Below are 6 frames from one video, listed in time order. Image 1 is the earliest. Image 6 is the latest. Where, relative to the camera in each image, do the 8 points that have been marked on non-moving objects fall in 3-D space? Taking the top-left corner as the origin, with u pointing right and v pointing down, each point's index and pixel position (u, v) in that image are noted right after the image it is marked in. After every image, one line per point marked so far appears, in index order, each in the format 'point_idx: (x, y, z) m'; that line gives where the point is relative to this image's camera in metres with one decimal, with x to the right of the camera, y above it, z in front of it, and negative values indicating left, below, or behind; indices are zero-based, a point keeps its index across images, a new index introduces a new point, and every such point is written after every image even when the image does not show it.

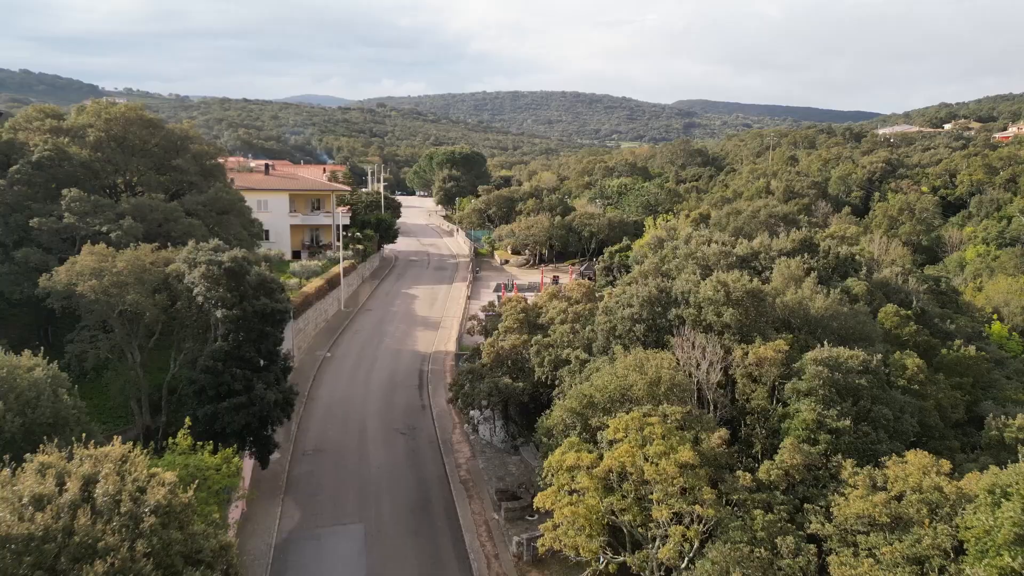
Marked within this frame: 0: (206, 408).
0: (-7.7, -3.0, +18.4) m
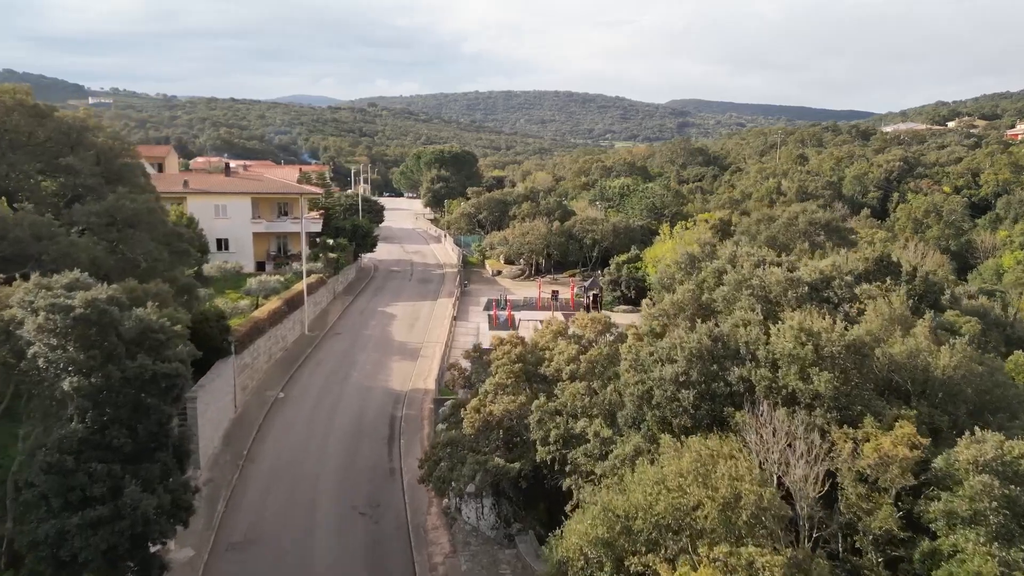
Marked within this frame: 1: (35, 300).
0: (-7.8, -4.0, +12.2) m
1: (-8.7, -0.2, +13.2) m
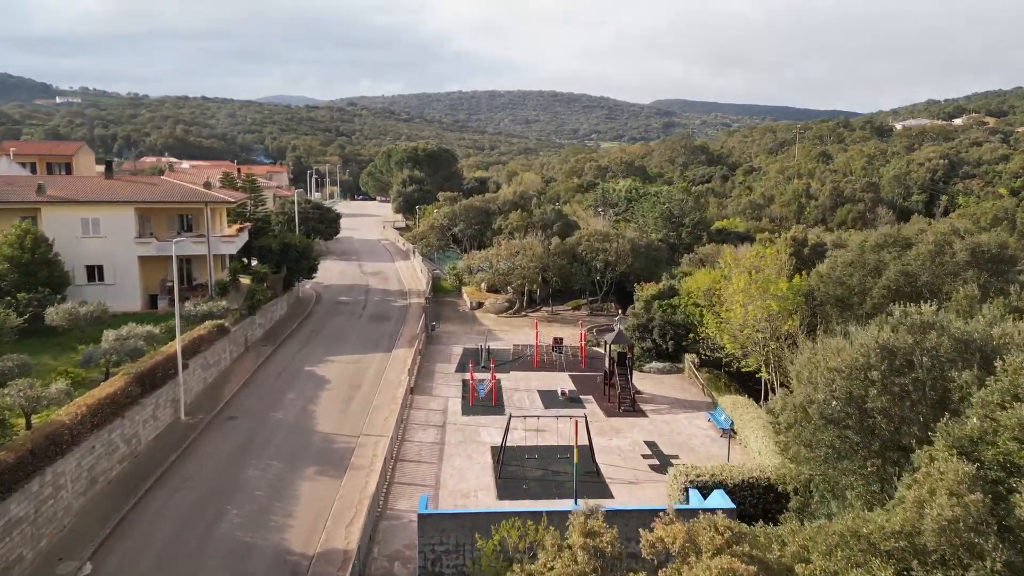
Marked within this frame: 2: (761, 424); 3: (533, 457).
0: (-7.8, -6.0, -0.2) m
1: (-8.7, -2.2, +0.8) m
2: (+6.5, -3.6, +19.0) m
3: (+0.6, -4.5, +19.4) m
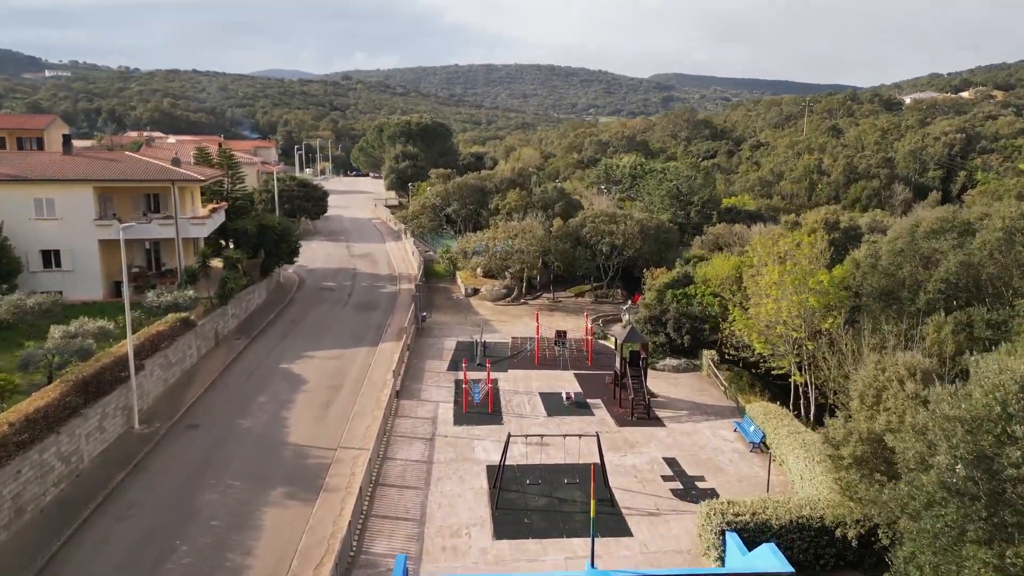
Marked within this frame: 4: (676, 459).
0: (-7.7, -6.5, -2.9) m
1: (-8.6, -2.7, -2.1) m
2: (+6.5, -3.5, +16.3) m
3: (+0.6, -4.4, +16.6) m
4: (+4.0, -4.2, +17.9) m
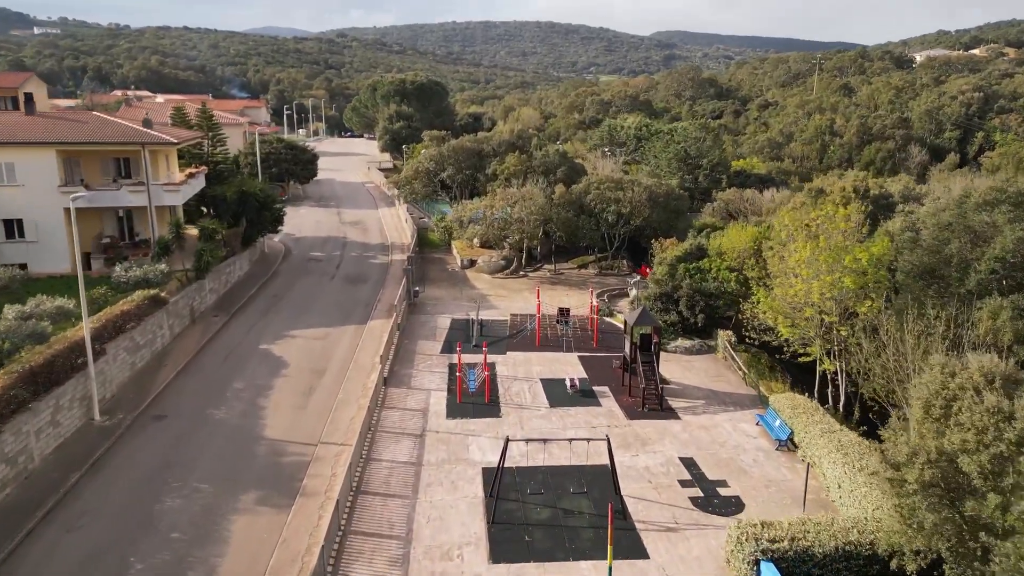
0: (-7.7, -7.2, -4.7) m
1: (-8.6, -3.3, -4.0) m
2: (+6.4, -3.1, +14.3) m
3: (+0.5, -4.0, +14.8) m
4: (+4.0, -3.8, +16.0) m
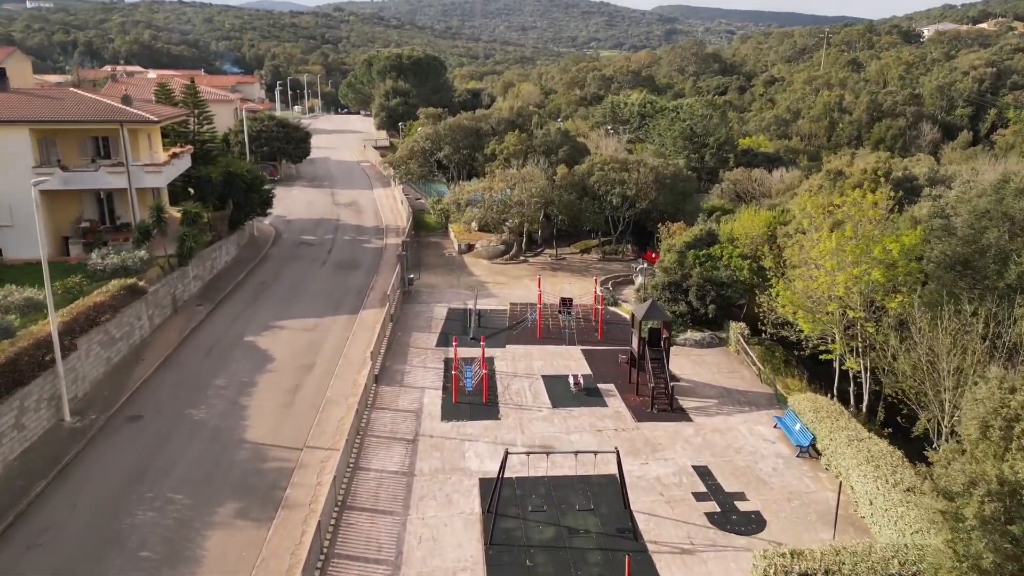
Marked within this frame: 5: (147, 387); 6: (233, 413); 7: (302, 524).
0: (-7.7, -7.7, -5.8) m
1: (-8.6, -3.8, -5.3) m
2: (+6.4, -3.0, +13.1) m
3: (+0.5, -4.0, +13.5) m
4: (+4.0, -3.7, +14.8) m
5: (-9.8, -2.6, +19.6) m
6: (-7.0, -3.1, +18.2) m
7: (-4.1, -4.6, +14.2) m
